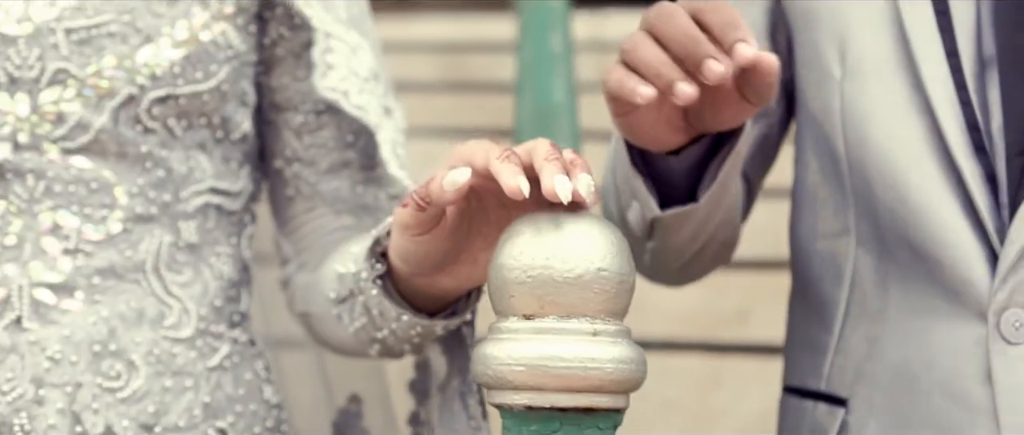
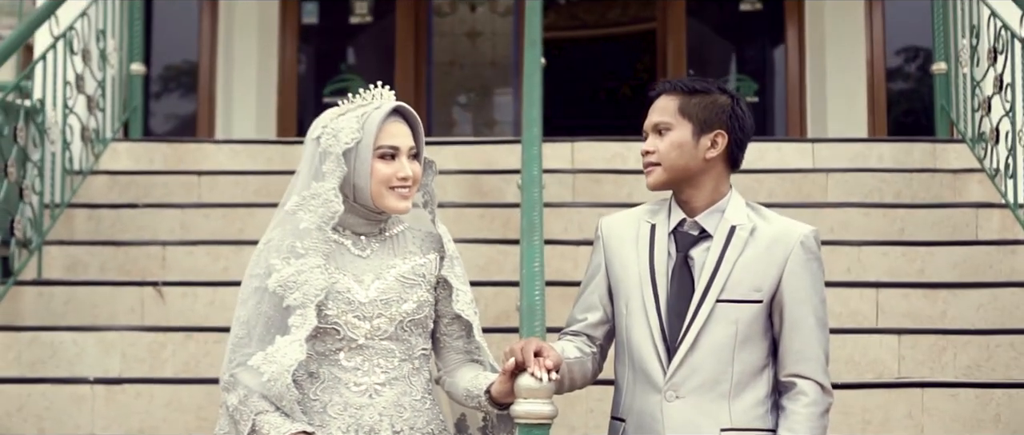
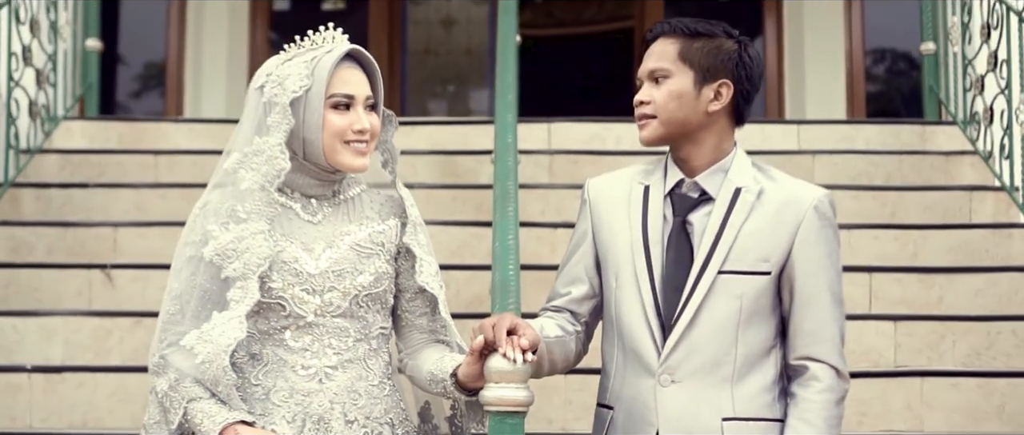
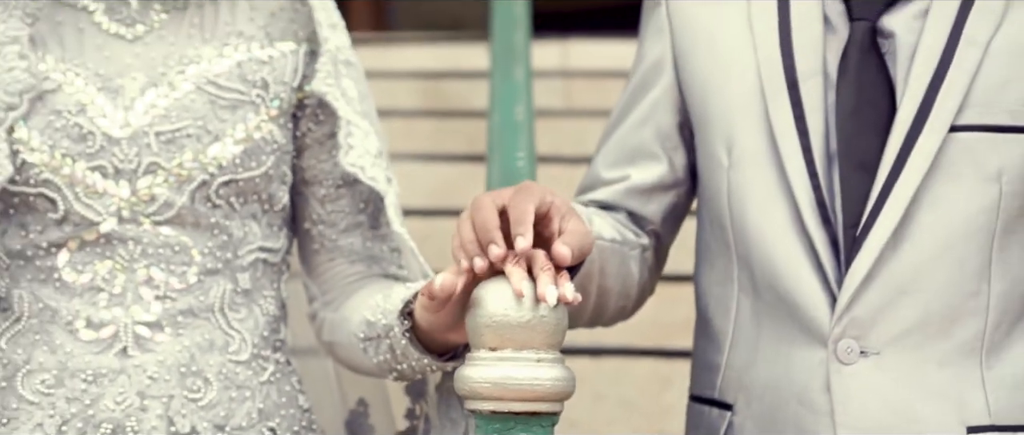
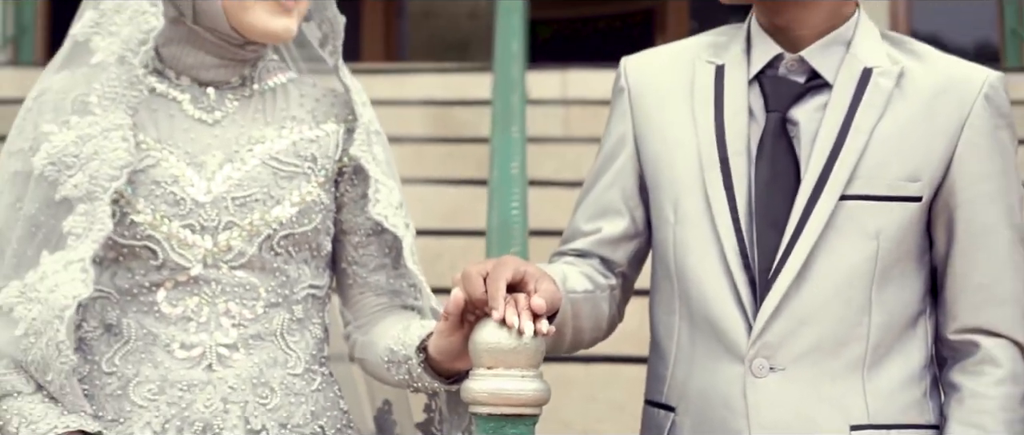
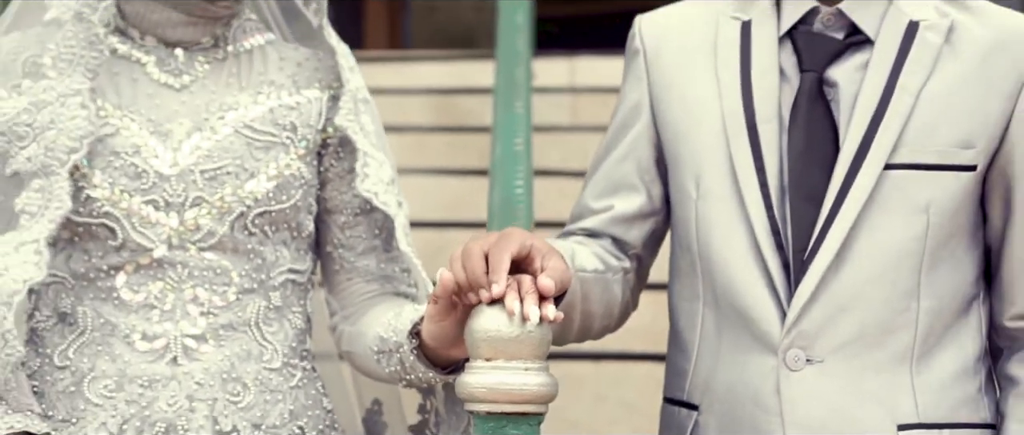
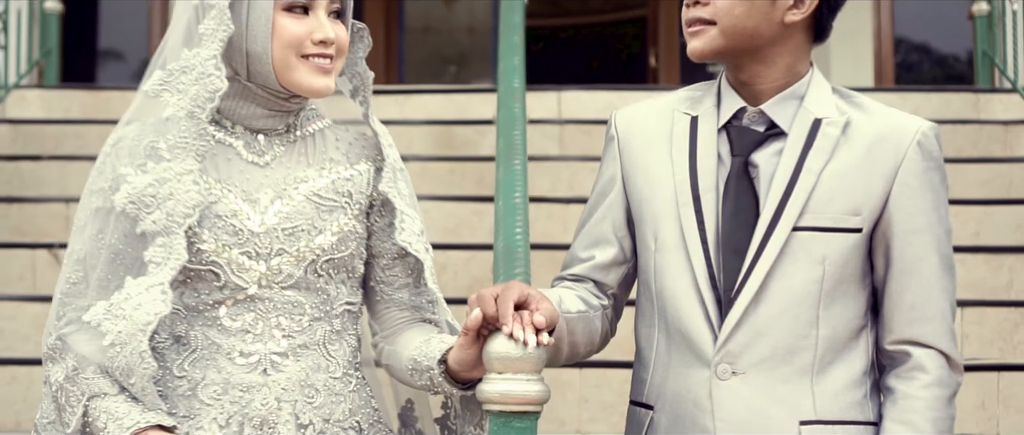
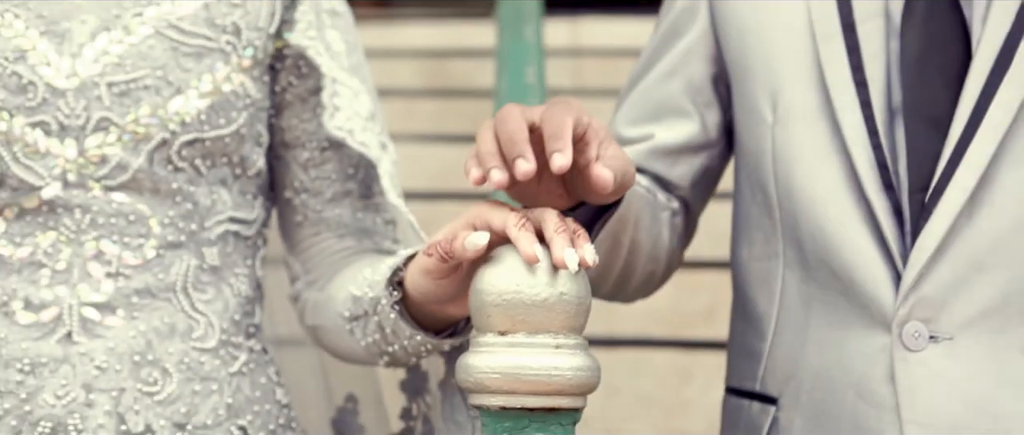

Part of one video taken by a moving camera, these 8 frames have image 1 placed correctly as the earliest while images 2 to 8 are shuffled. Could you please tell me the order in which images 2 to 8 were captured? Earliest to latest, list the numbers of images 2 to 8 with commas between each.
8, 4, 6, 5, 7, 3, 2
